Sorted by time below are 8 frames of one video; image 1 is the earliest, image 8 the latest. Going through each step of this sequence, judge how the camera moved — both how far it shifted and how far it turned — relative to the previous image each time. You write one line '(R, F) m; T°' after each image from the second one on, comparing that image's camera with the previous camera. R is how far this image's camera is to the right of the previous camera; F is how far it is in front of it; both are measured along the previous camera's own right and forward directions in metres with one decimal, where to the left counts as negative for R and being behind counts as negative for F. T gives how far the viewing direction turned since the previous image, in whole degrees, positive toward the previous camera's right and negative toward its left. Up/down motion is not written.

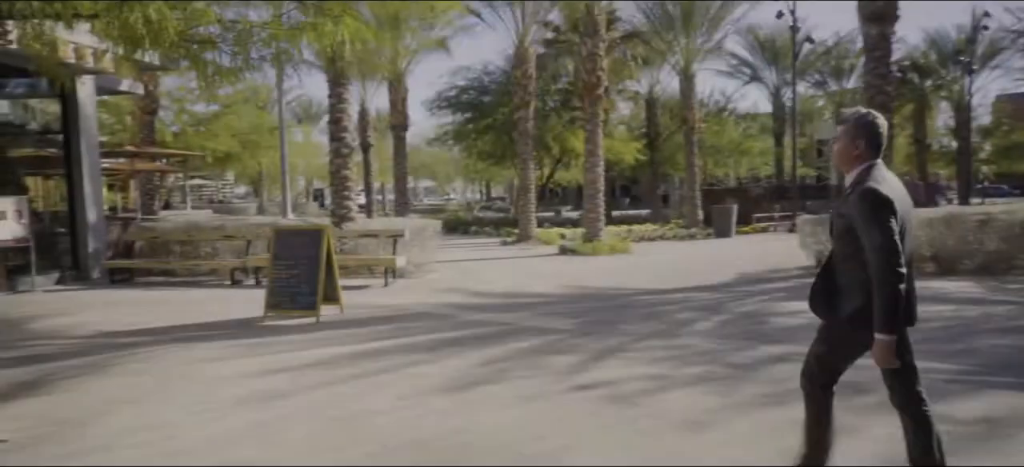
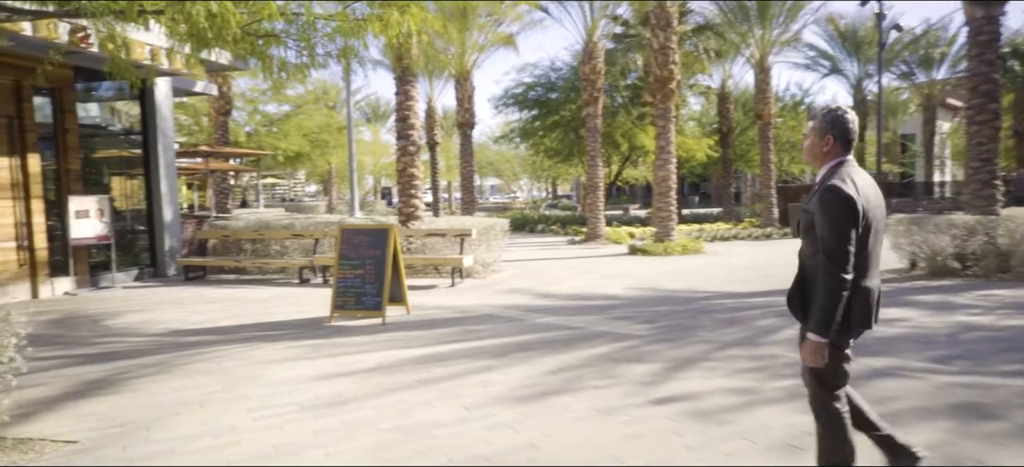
(-0.1, +0.3) m; -5°
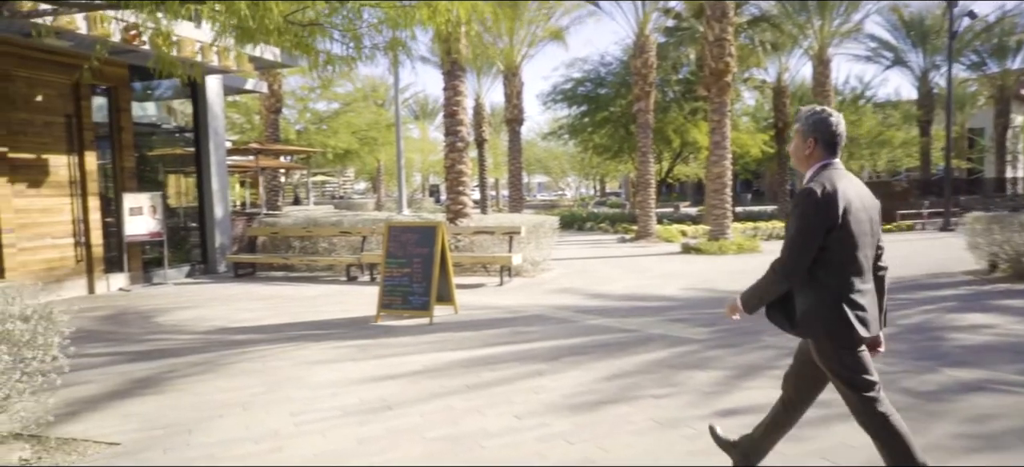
(-0.1, +0.3) m; -4°
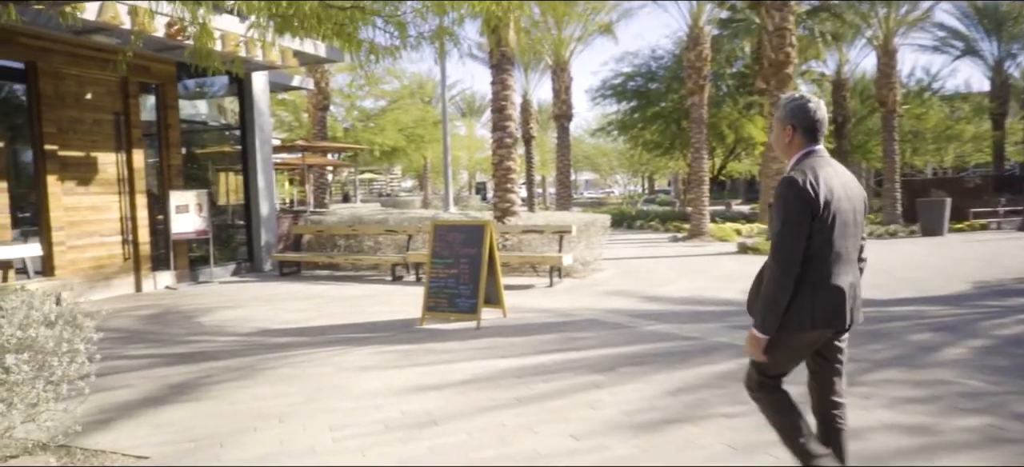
(-0.1, +0.5) m; -4°
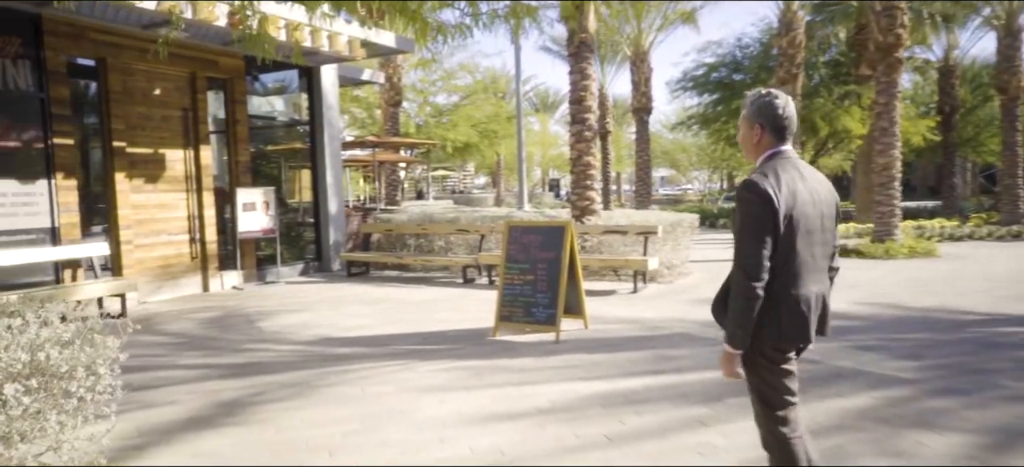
(-0.1, +0.8) m; -6°
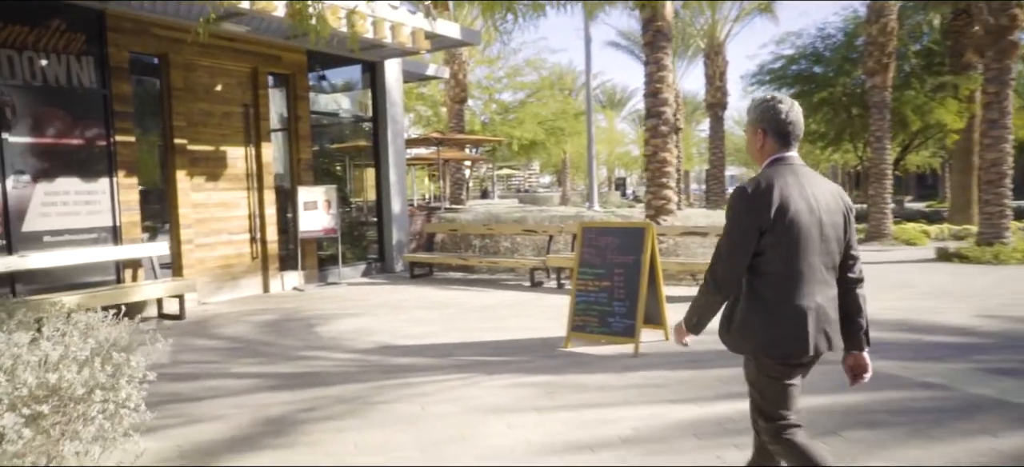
(-0.1, +0.7) m; -5°
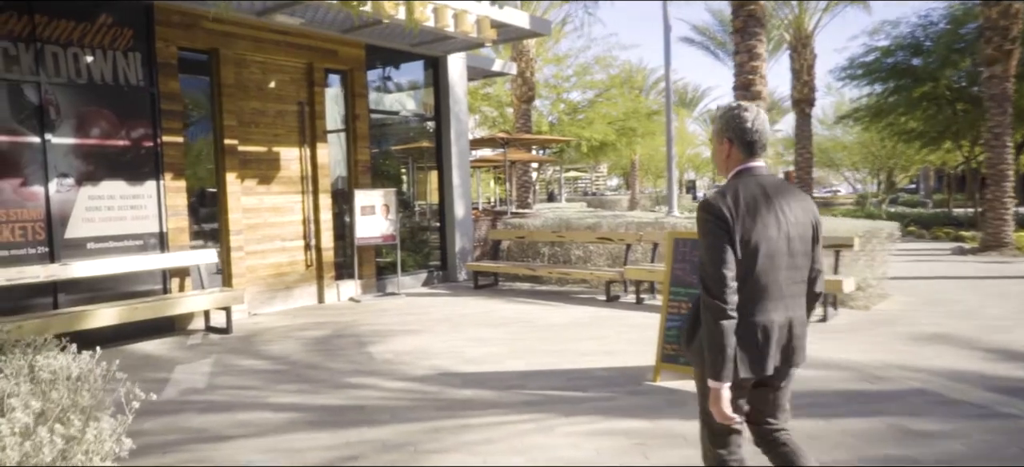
(-0.1, +1.0) m; -5°
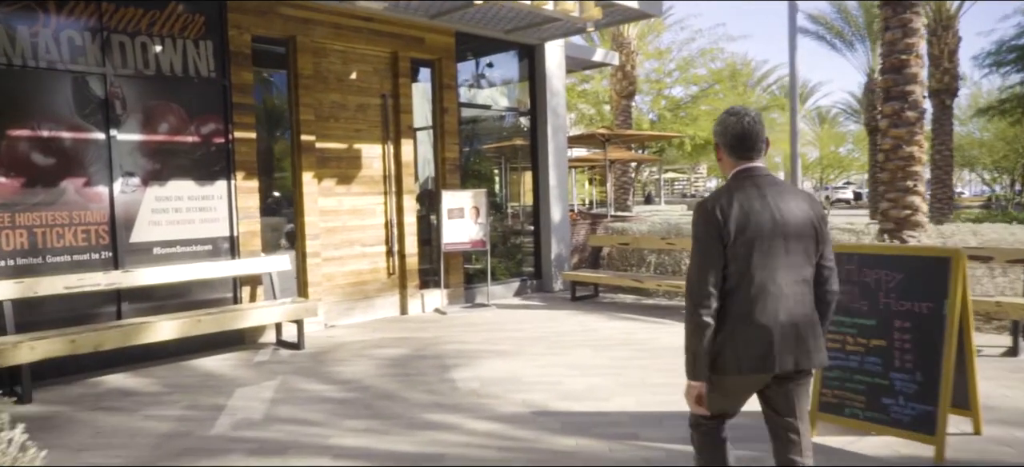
(-0.1, +1.2) m; -7°
